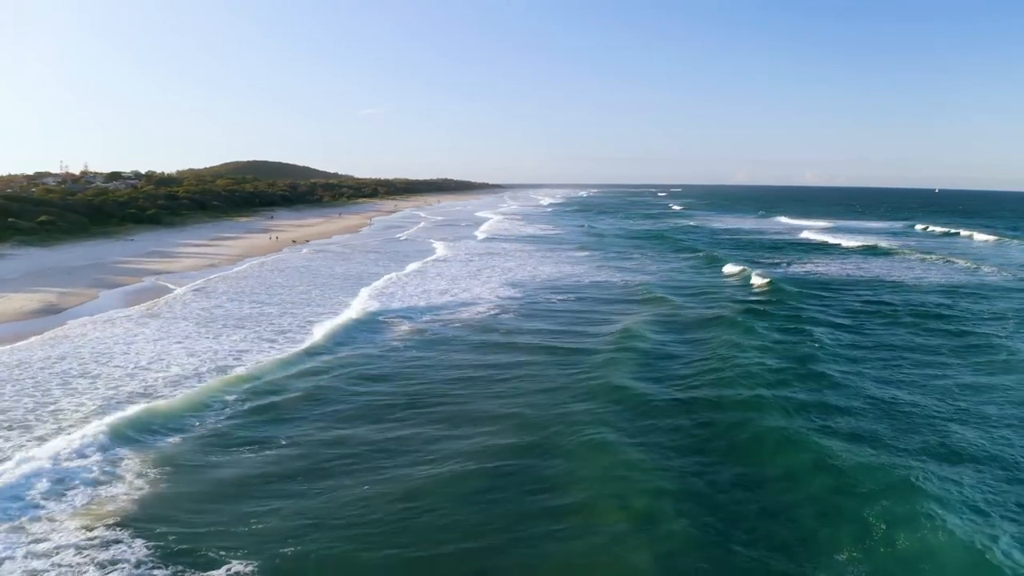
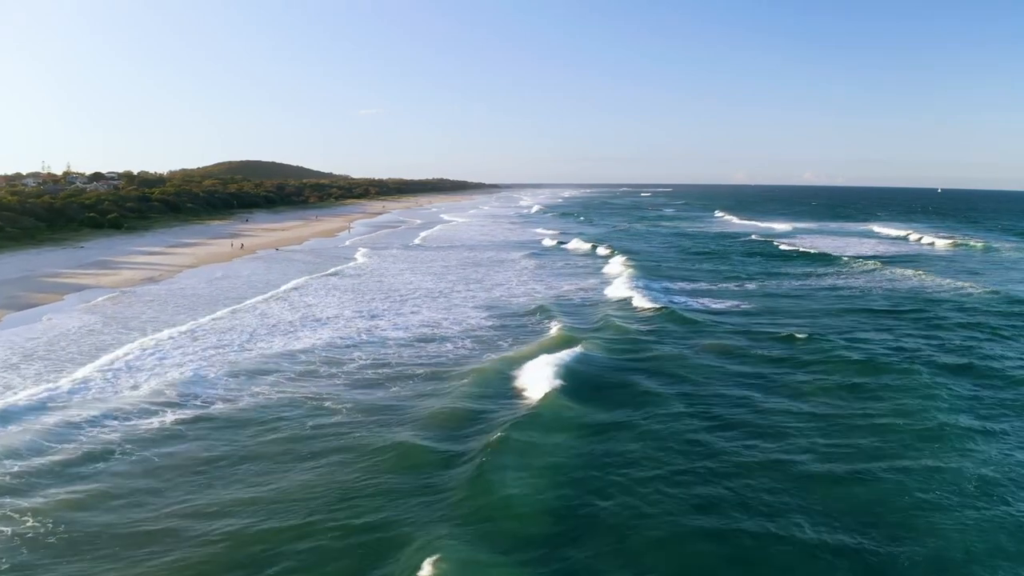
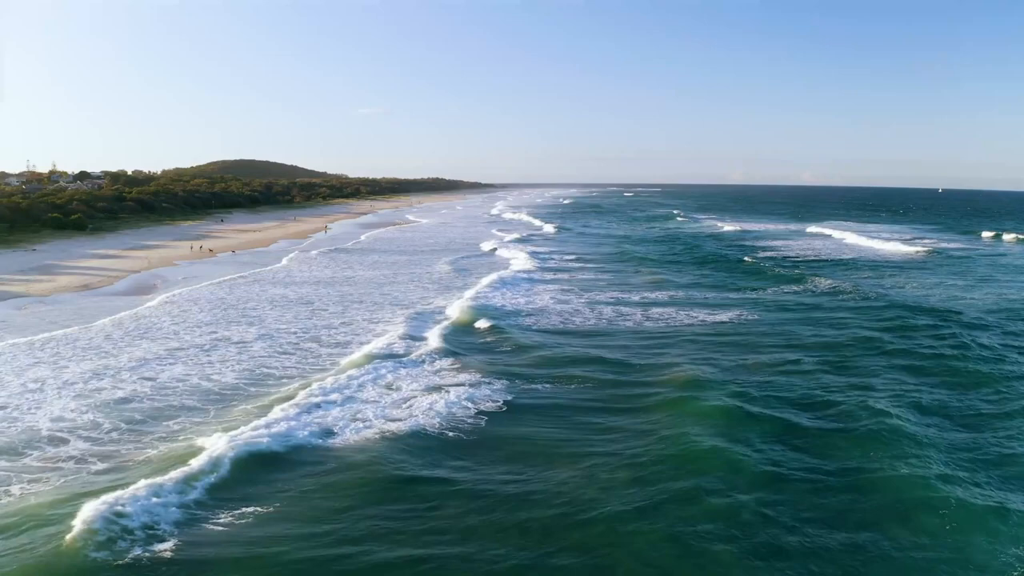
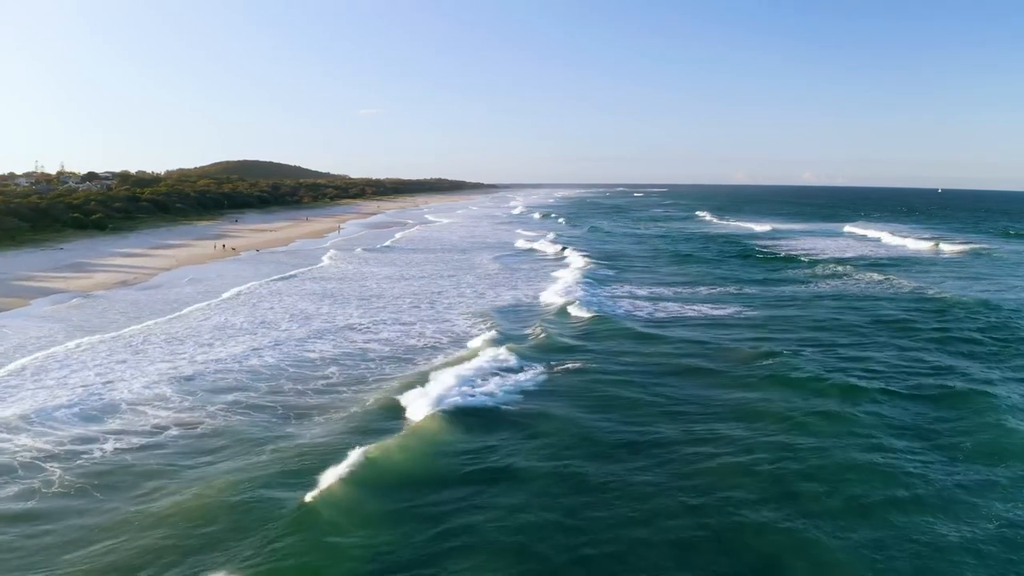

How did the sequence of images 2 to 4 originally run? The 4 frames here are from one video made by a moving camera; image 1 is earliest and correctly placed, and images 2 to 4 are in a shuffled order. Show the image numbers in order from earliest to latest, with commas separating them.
2, 4, 3
